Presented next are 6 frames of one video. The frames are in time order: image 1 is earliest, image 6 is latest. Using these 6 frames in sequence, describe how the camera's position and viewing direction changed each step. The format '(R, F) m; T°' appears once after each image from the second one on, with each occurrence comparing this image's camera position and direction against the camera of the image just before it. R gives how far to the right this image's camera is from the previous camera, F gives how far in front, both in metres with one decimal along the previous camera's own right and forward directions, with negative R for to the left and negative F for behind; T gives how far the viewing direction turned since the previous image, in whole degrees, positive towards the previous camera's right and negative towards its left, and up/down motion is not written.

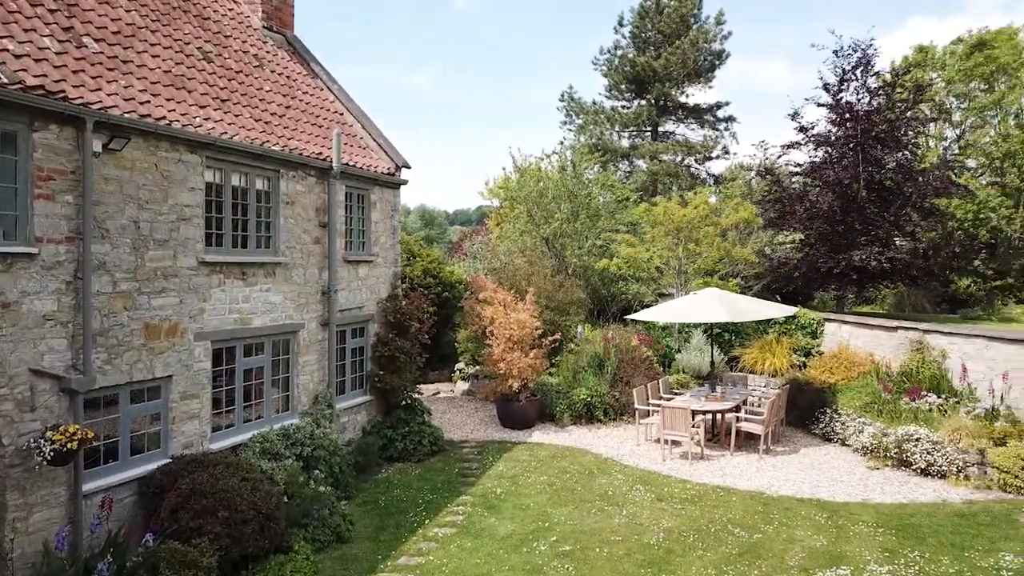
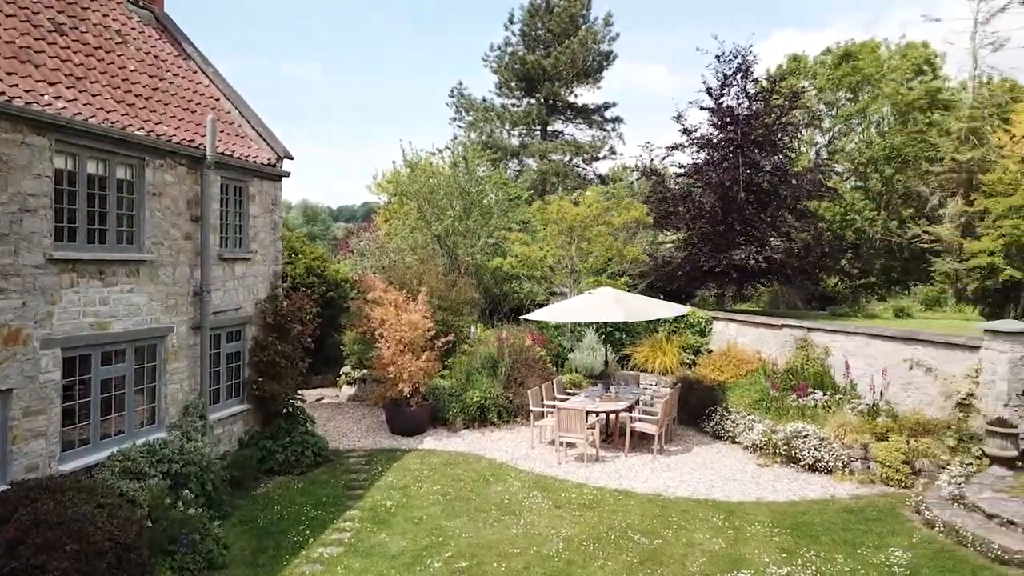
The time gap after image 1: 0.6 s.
(0.0, +0.4) m; +8°
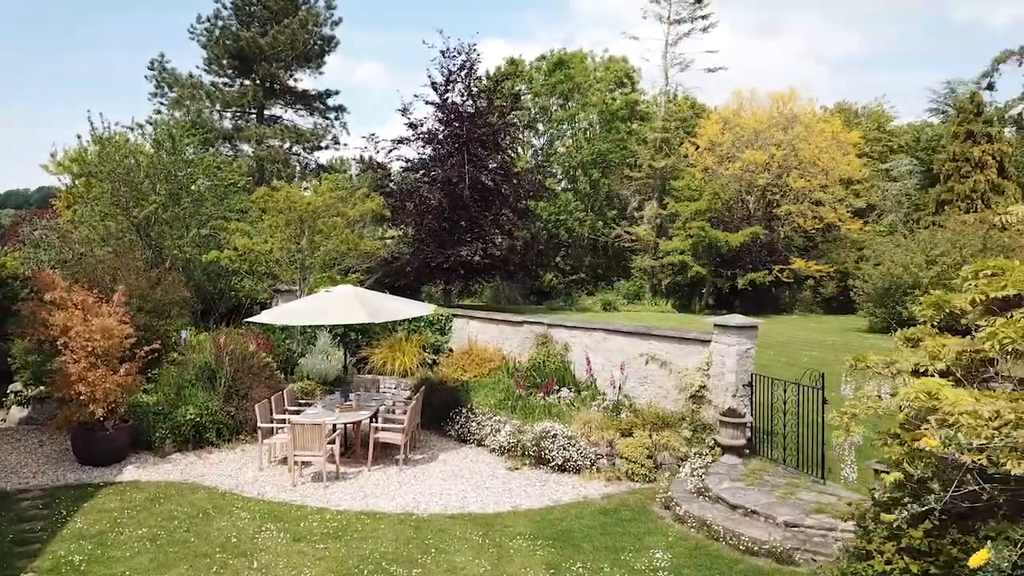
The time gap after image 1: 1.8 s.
(-0.2, +1.0) m; +20°
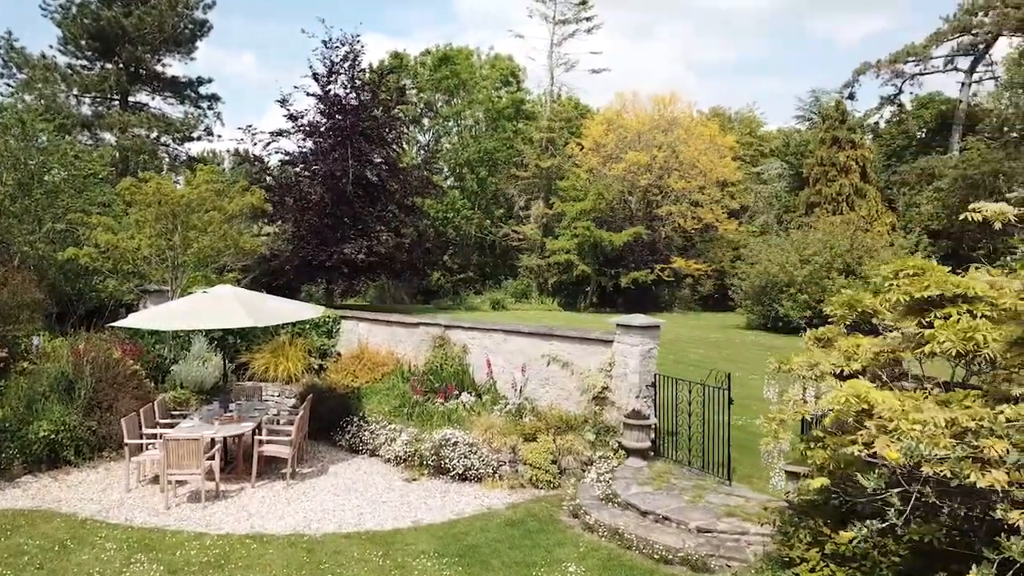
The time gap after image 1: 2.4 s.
(-0.2, +0.5) m; +8°
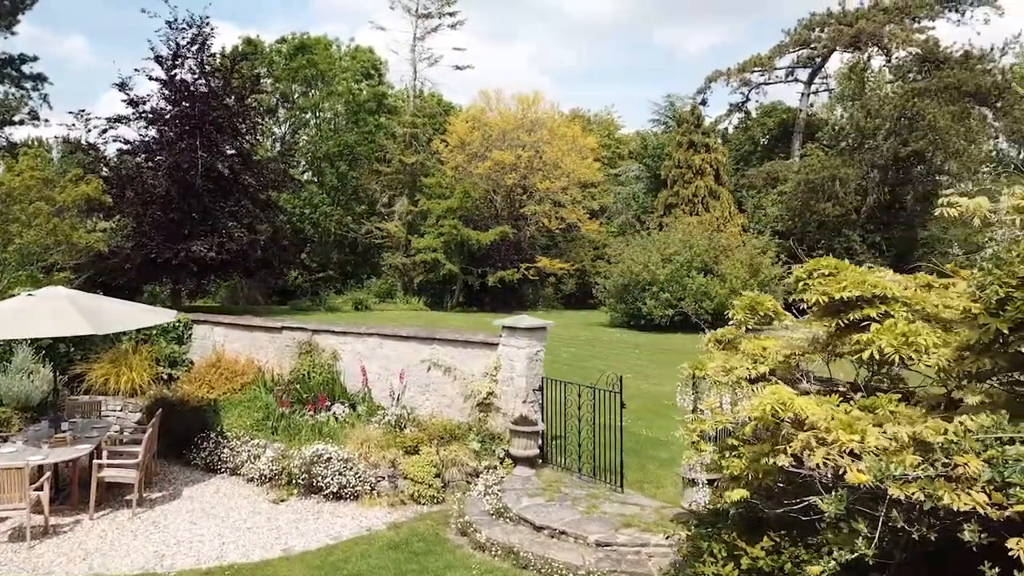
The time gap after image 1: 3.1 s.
(-0.2, +0.6) m; +10°
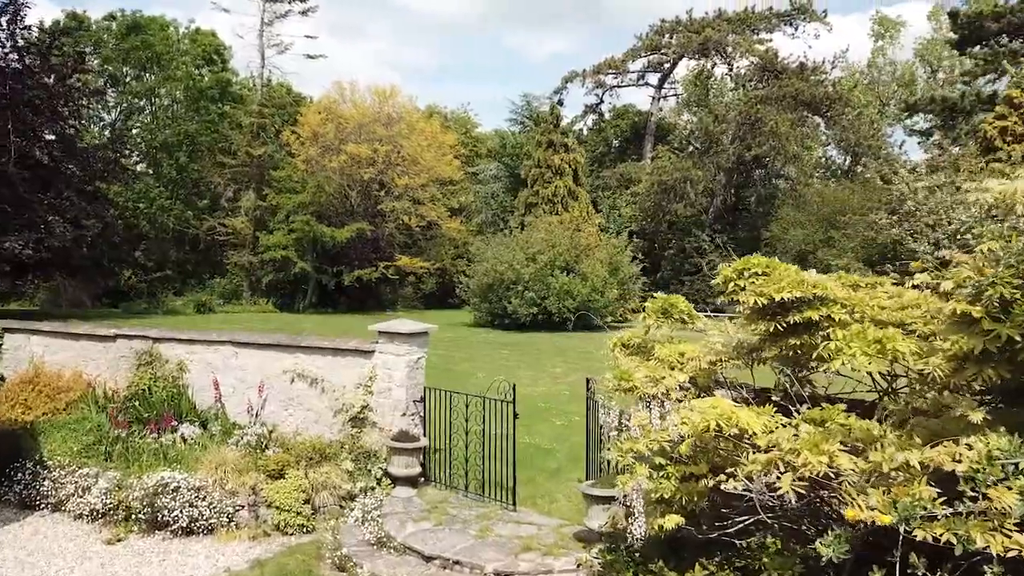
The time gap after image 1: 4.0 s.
(-0.3, +0.7) m; +10°
